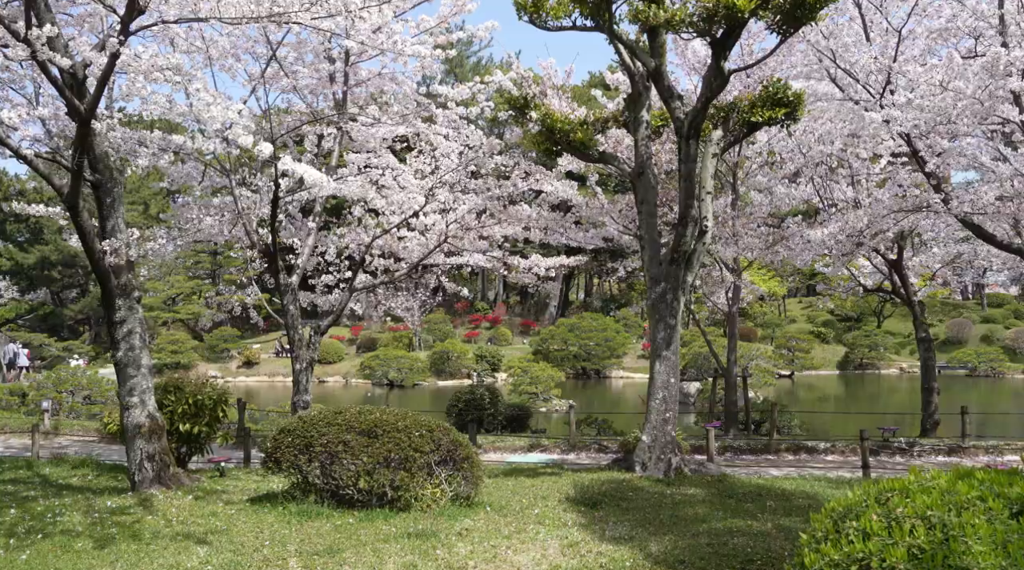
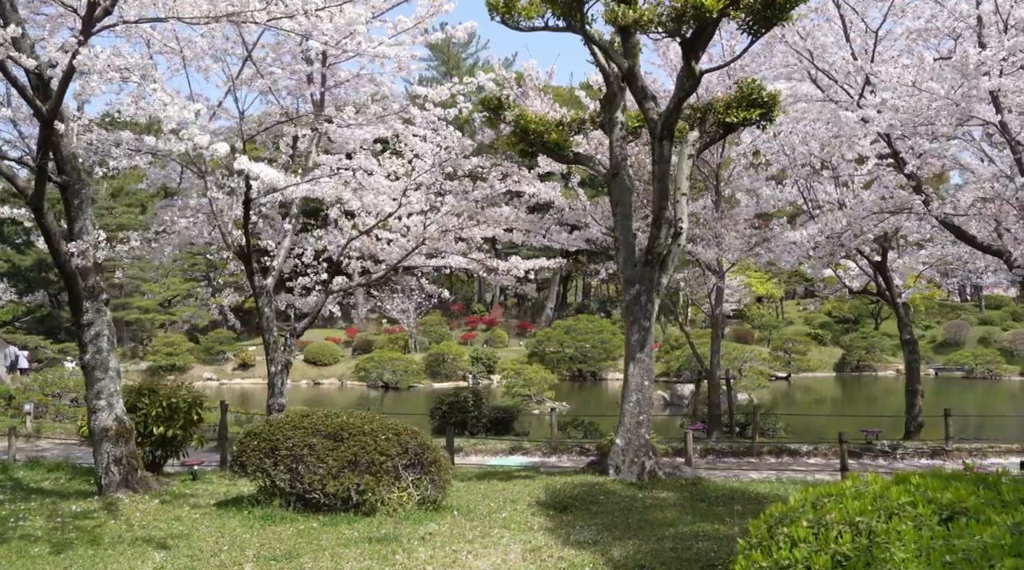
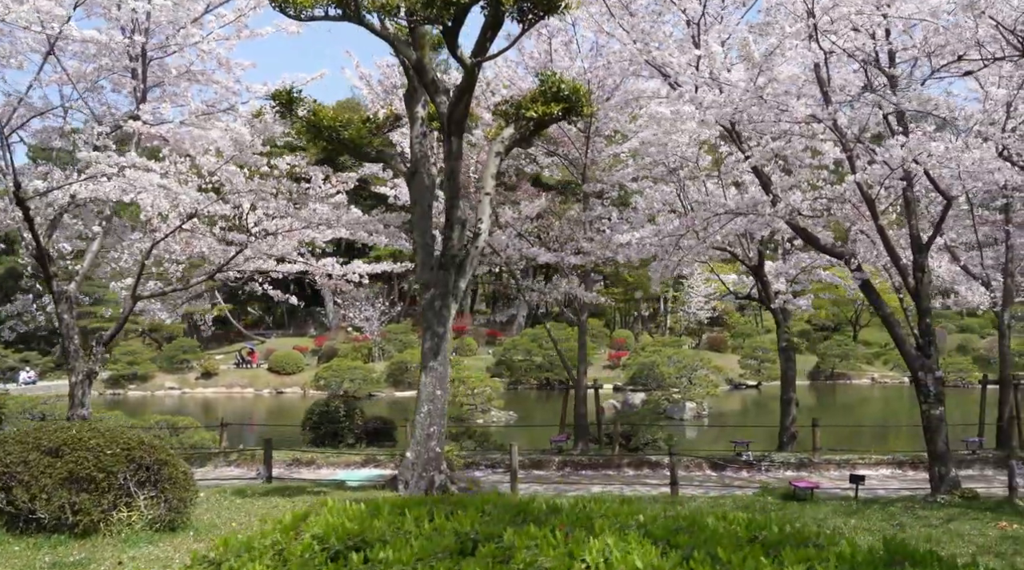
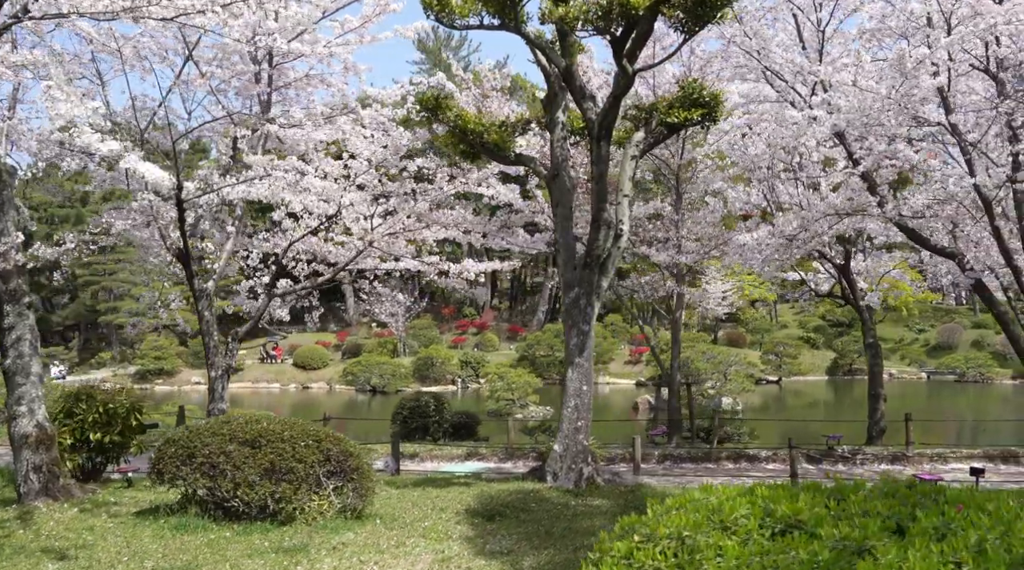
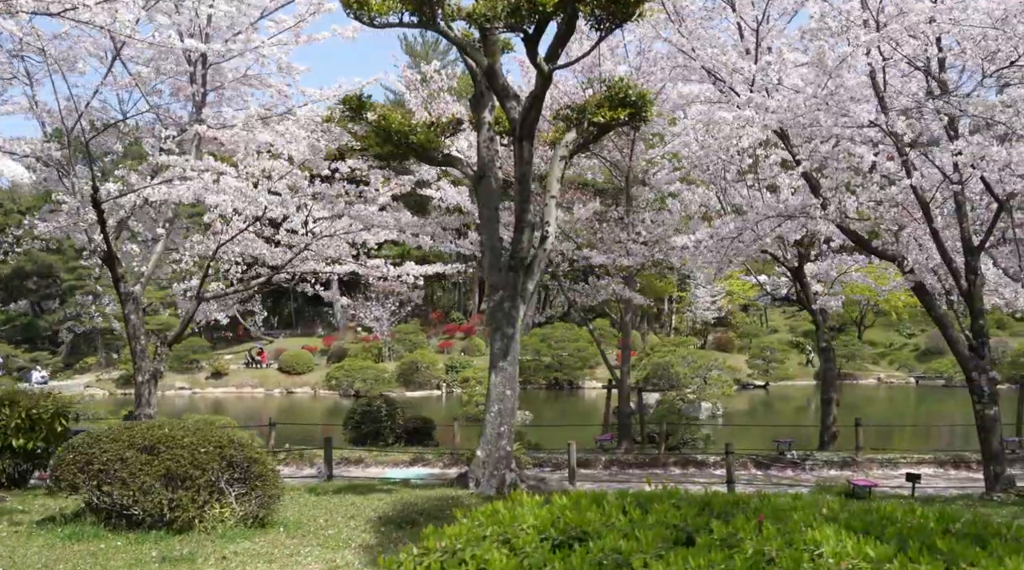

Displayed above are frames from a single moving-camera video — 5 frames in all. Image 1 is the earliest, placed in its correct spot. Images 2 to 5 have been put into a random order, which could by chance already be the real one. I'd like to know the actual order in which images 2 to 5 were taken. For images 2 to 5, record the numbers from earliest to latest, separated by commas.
2, 4, 5, 3
